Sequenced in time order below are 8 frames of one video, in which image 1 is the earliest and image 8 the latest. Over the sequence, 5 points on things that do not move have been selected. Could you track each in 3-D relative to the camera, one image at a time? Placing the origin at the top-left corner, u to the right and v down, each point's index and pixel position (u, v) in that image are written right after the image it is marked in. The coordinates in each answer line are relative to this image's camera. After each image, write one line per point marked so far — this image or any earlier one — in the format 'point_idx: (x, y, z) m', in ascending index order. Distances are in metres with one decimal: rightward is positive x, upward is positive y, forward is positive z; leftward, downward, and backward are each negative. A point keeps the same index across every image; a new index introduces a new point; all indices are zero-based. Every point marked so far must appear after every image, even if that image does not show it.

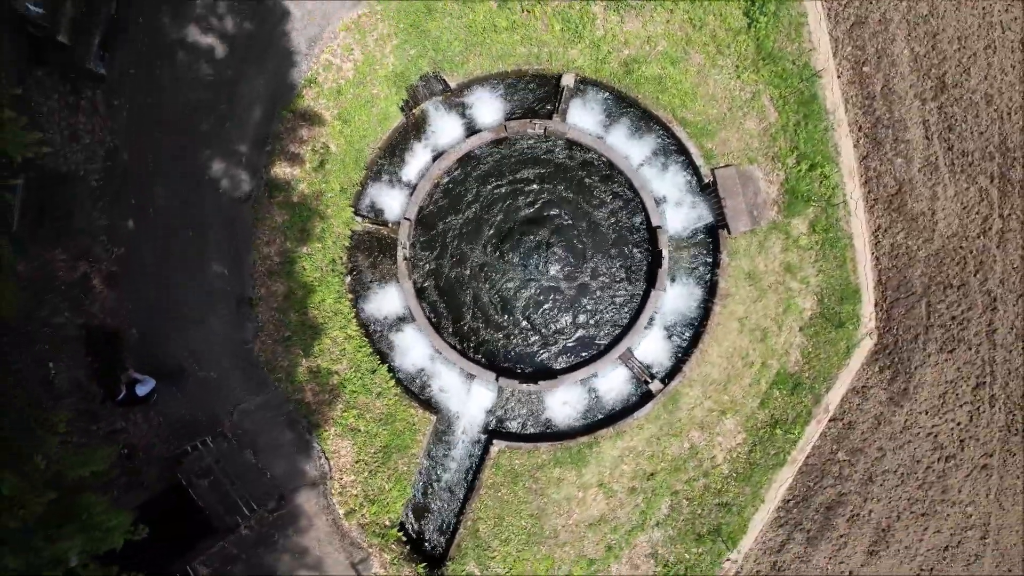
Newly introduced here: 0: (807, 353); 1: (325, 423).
0: (+4.6, -1.0, +8.8) m
1: (-2.5, -1.8, +7.9) m
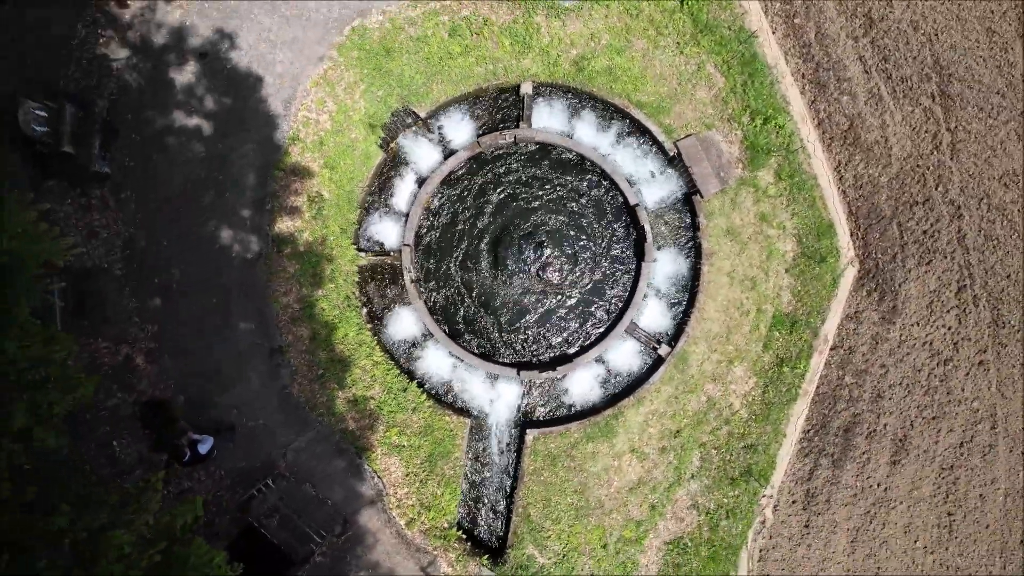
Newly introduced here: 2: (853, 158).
0: (+4.7, -0.1, +9.4) m
1: (-2.1, -2.3, +8.5) m
2: (+5.7, +2.2, +9.5) m
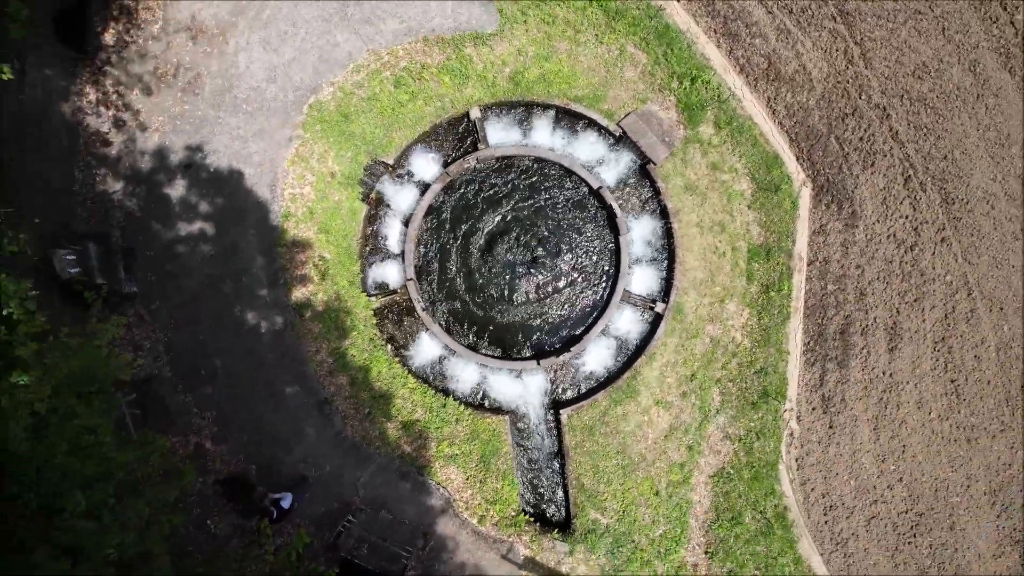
0: (+4.5, +1.2, +10.3) m
1: (-1.4, -2.8, +9.4) m
2: (+4.9, +3.6, +10.5) m
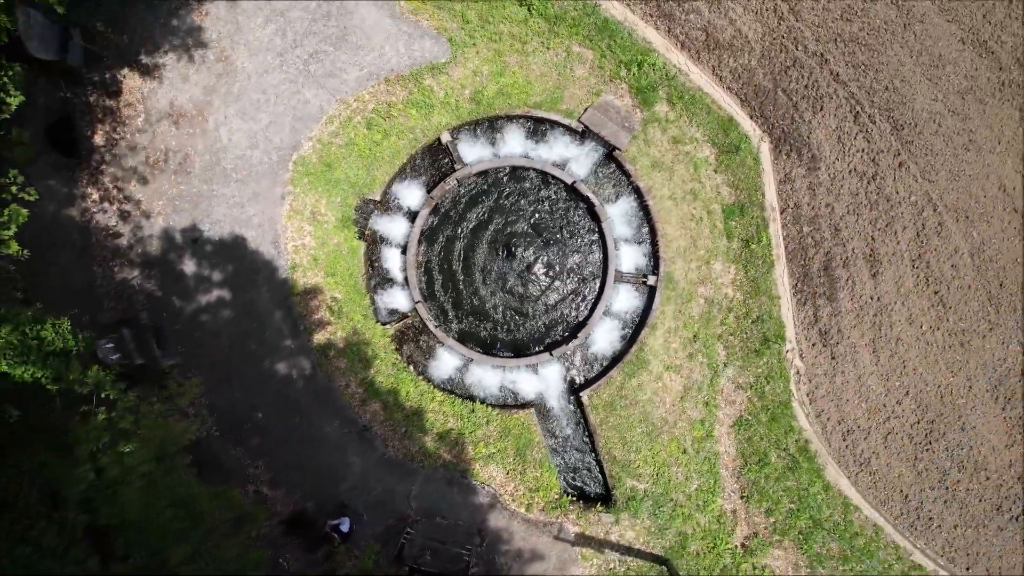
0: (+4.2, +2.0, +11.0) m
1: (-0.7, -3.1, +10.1) m
2: (+4.1, +4.5, +11.1) m
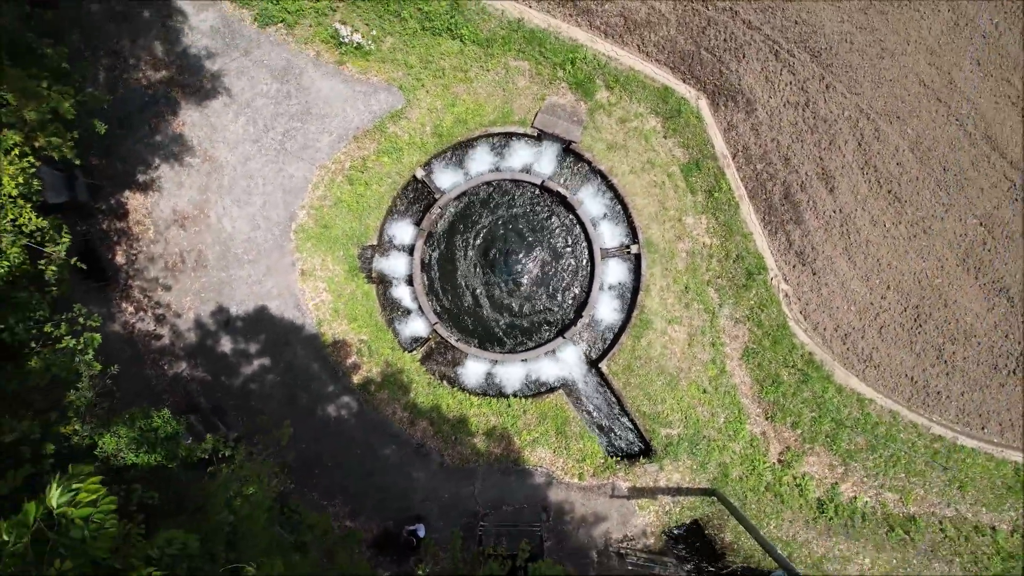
0: (+3.6, +3.0, +12.0) m
1: (+0.1, -3.2, +11.1) m
2: (+2.8, +5.4, +12.2) m
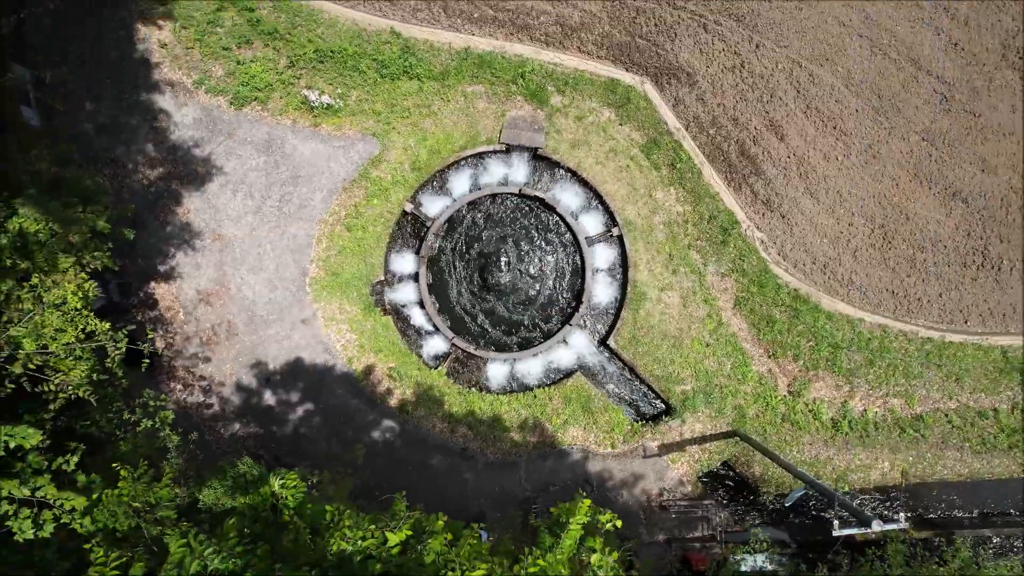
0: (+2.9, +3.7, +13.1) m
1: (+0.9, -3.2, +12.1) m
2: (+1.6, +5.8, +13.2) m
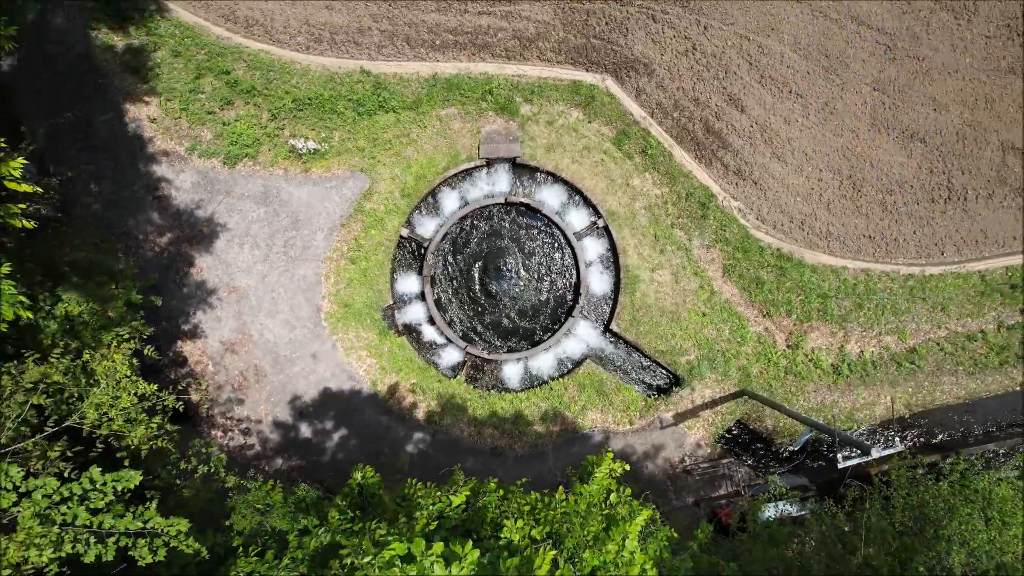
0: (+2.3, +4.0, +13.8) m
1: (+1.4, -3.1, +12.9) m
2: (+0.7, +5.9, +14.0) m
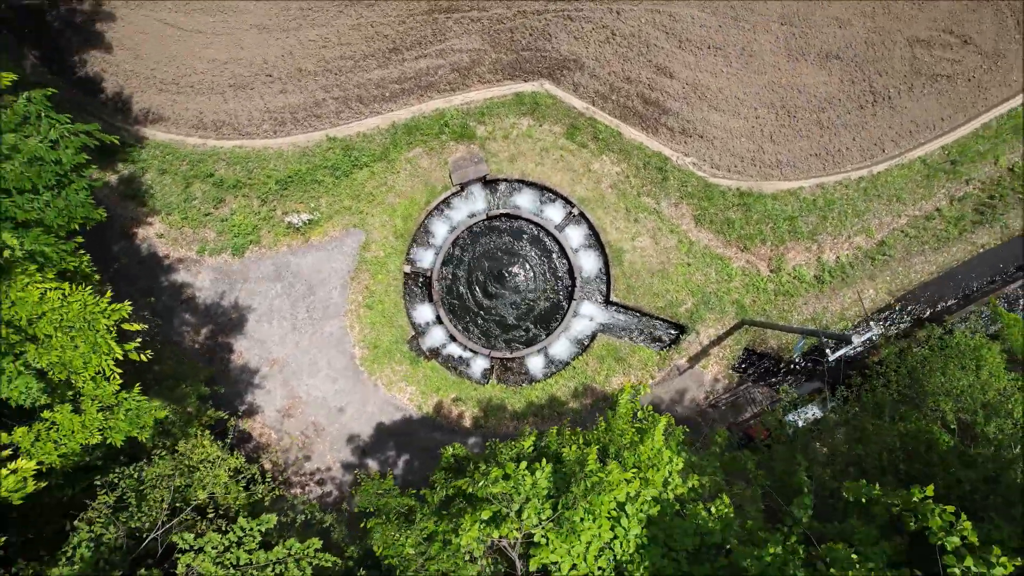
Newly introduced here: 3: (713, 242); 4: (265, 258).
0: (+1.1, +4.4, +15.2) m
1: (+2.3, -2.6, +14.2) m
2: (-0.9, +5.8, +15.3) m
3: (+5.2, +1.2, +14.8) m
4: (-6.4, +0.8, +14.7) m
